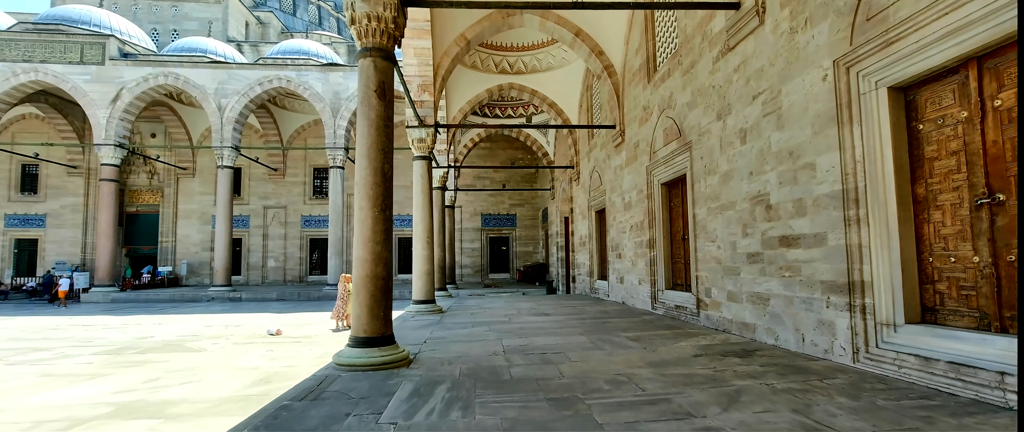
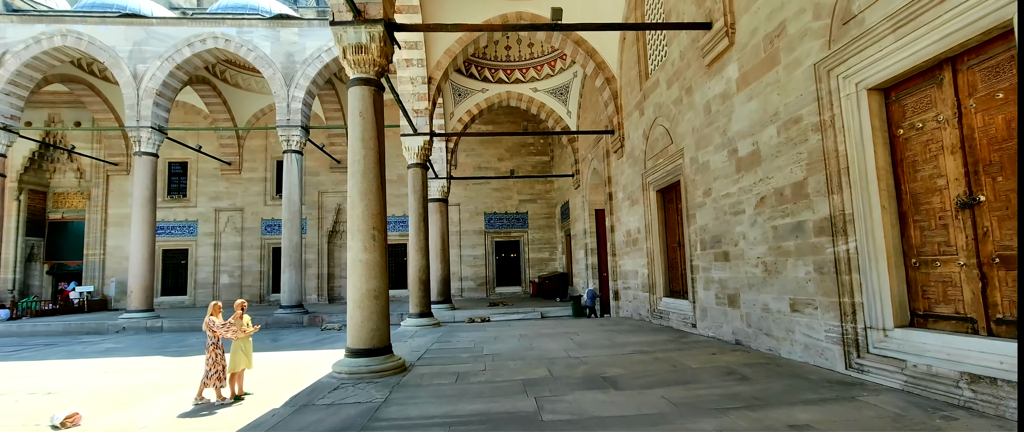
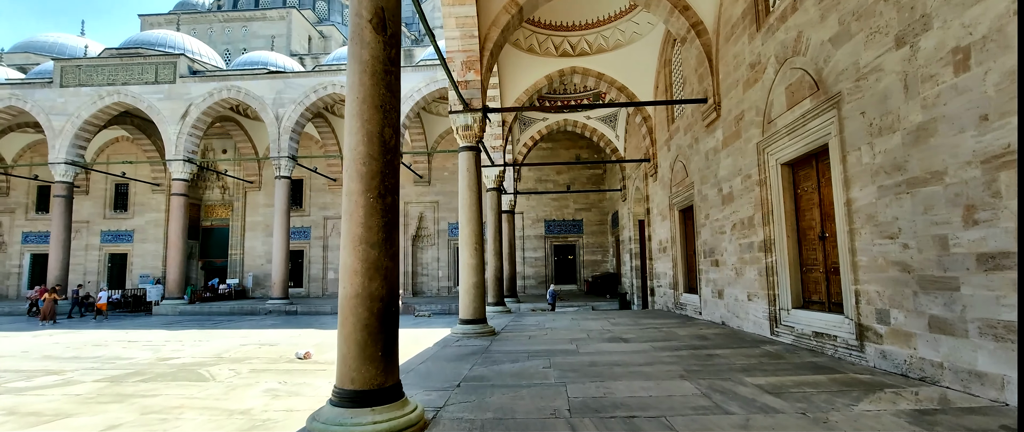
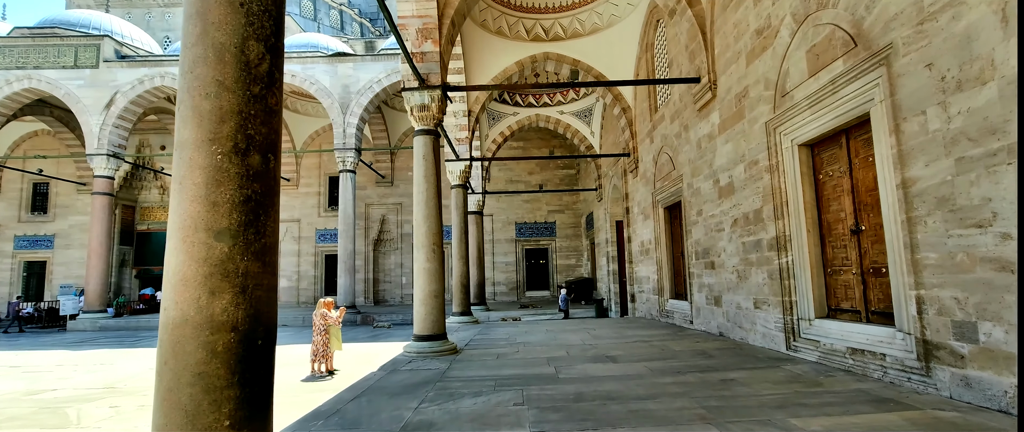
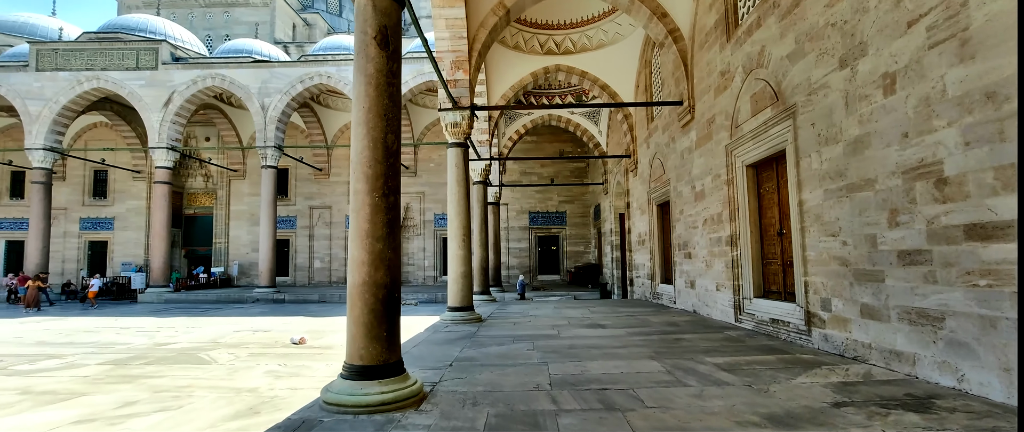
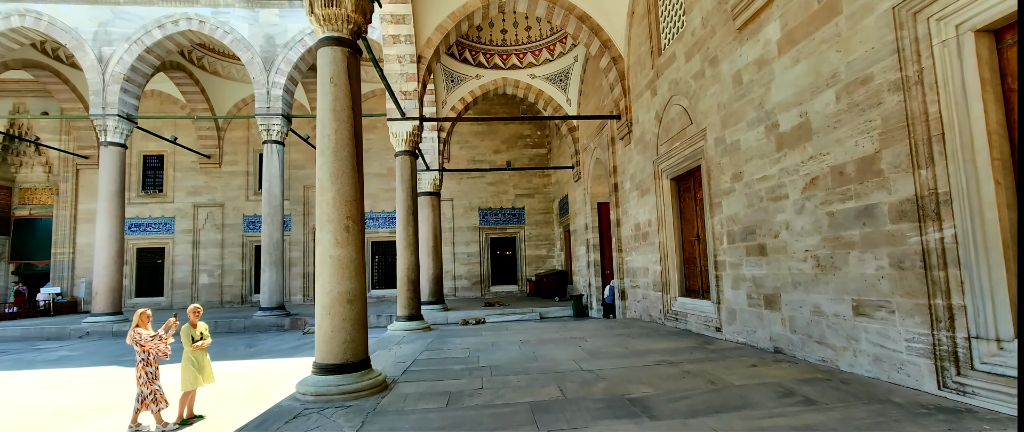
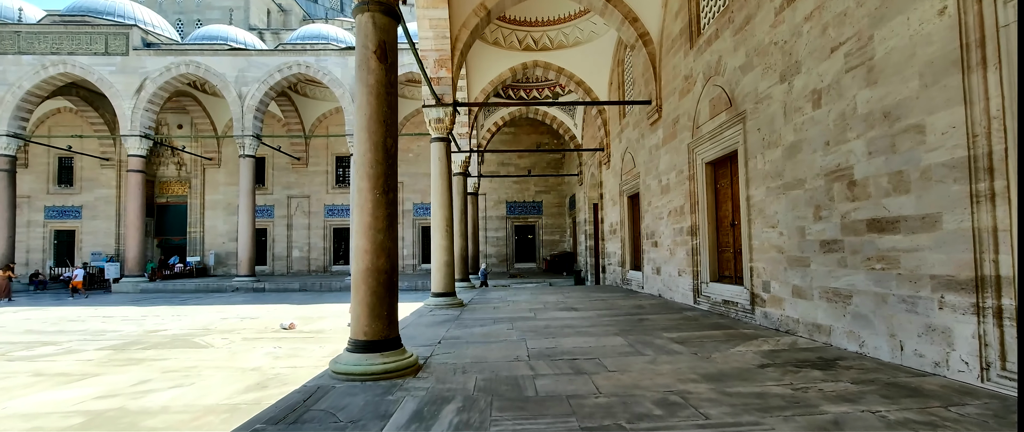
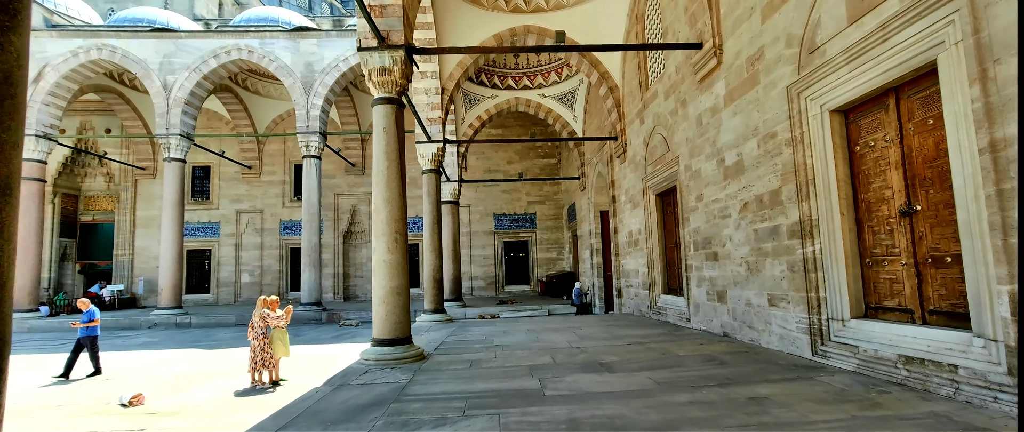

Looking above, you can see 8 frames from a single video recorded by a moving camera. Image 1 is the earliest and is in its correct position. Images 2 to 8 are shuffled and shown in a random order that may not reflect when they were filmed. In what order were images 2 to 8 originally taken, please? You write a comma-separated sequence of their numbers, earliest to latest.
7, 5, 3, 4, 8, 2, 6
